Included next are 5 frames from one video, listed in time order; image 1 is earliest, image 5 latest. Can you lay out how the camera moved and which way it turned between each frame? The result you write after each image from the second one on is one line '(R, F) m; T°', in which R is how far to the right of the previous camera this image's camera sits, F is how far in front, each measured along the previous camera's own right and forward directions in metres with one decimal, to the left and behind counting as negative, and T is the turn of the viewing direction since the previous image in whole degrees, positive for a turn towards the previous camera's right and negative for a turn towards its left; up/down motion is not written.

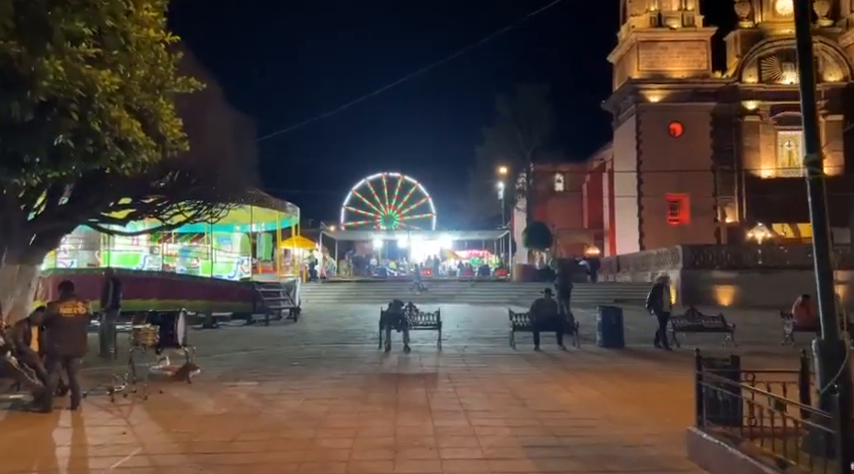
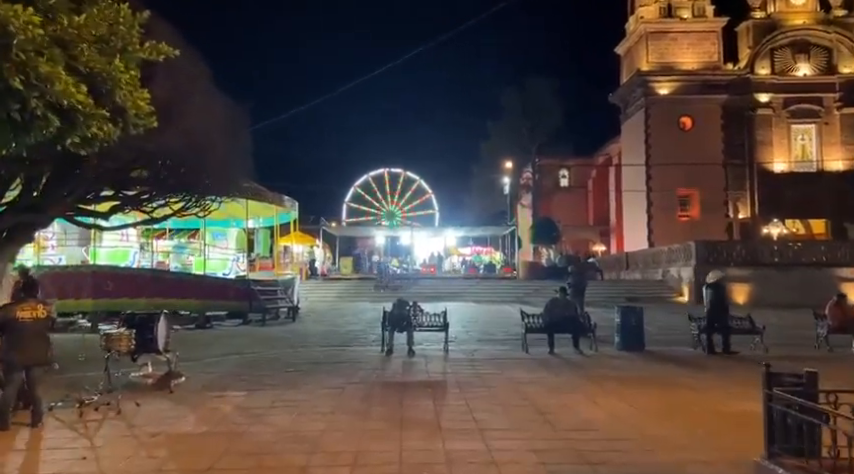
(-0.1, +1.1) m; 0°
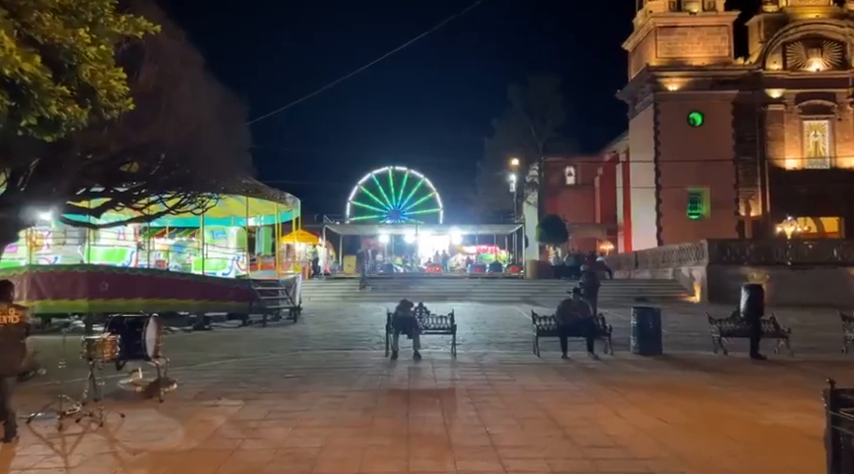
(0.0, +0.7) m; 0°
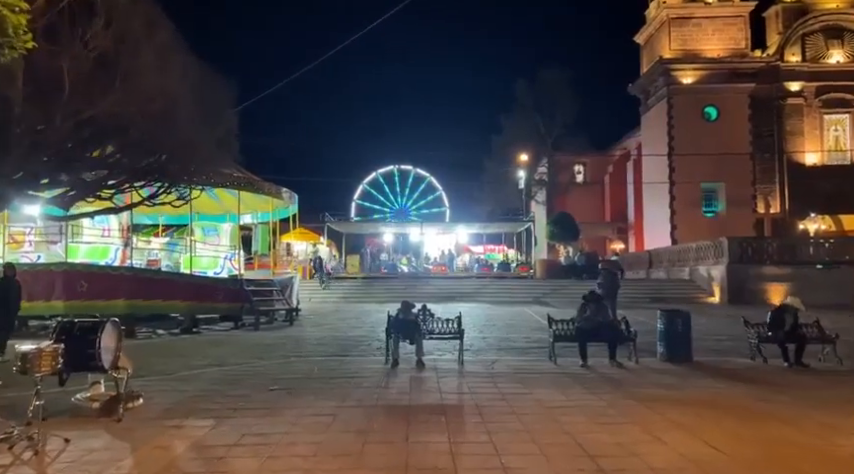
(0.0, +1.4) m; 0°
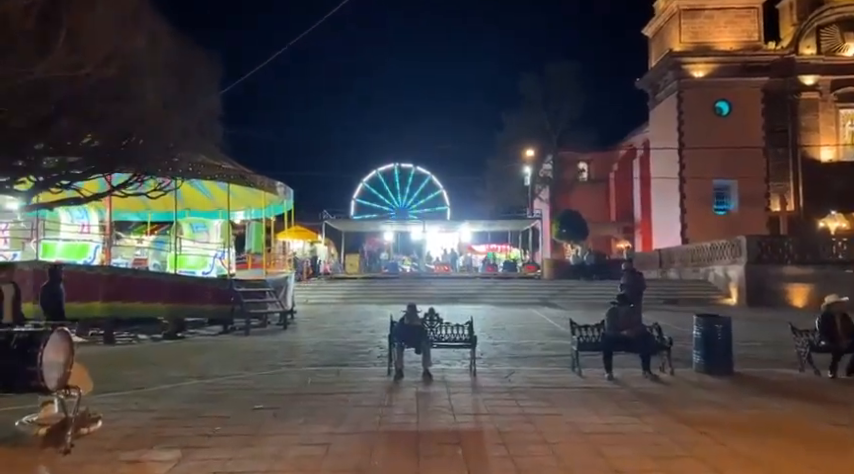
(-0.1, +1.4) m; 0°
